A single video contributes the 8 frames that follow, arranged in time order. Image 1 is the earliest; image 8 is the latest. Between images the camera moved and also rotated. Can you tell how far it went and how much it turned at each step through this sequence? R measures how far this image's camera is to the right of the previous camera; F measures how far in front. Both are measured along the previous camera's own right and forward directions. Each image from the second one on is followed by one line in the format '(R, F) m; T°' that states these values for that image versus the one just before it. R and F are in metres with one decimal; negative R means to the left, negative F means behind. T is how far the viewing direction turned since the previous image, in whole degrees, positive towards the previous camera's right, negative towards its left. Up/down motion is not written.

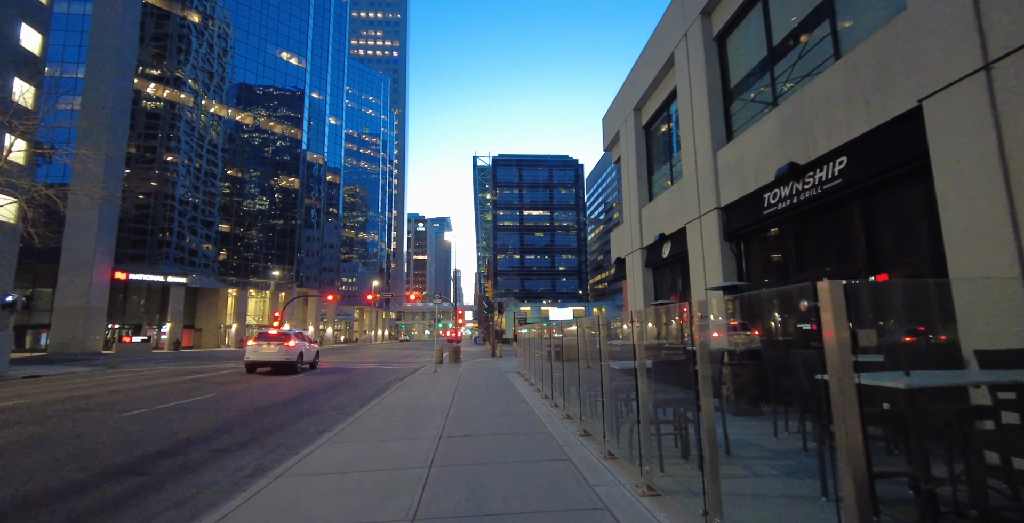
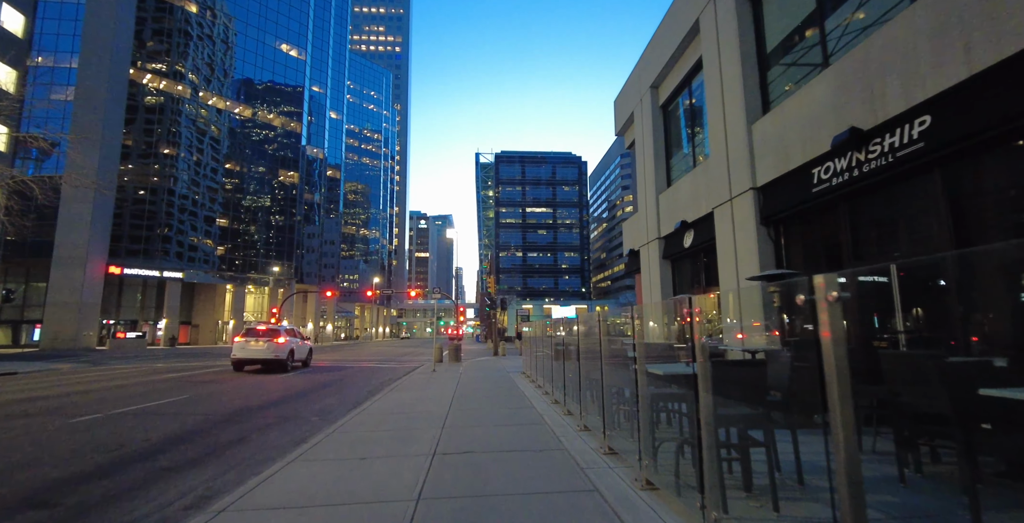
(-0.1, +1.2) m; 0°
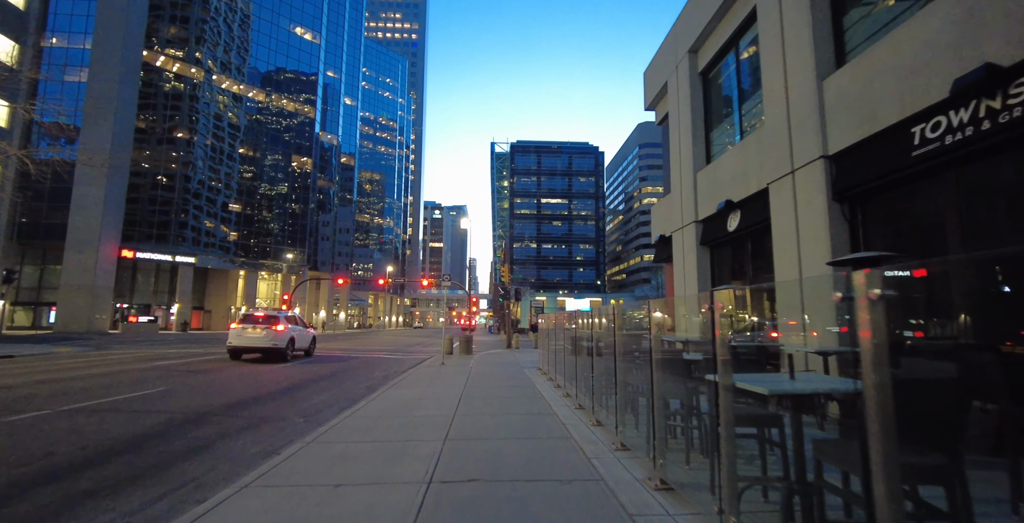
(-0.1, +1.4) m; -2°
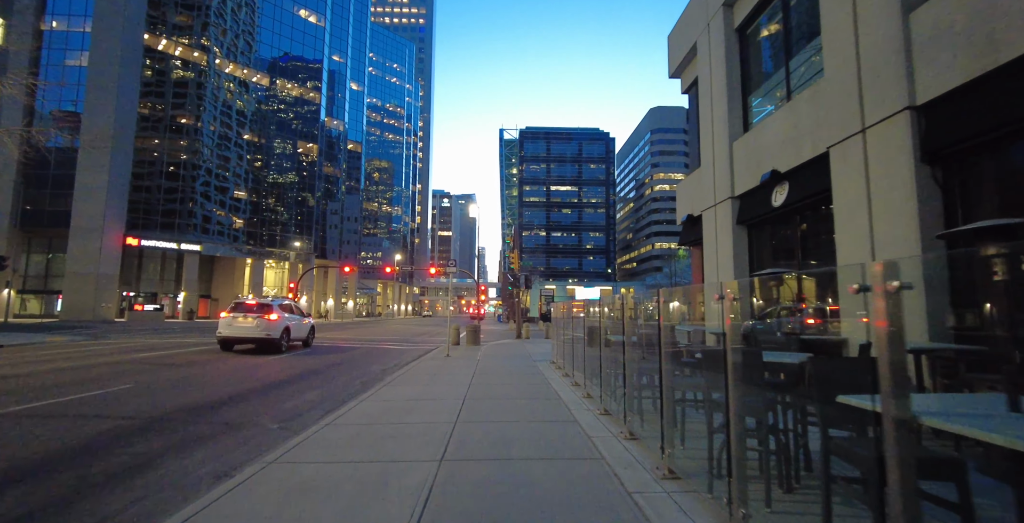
(-0.1, +1.3) m; -1°
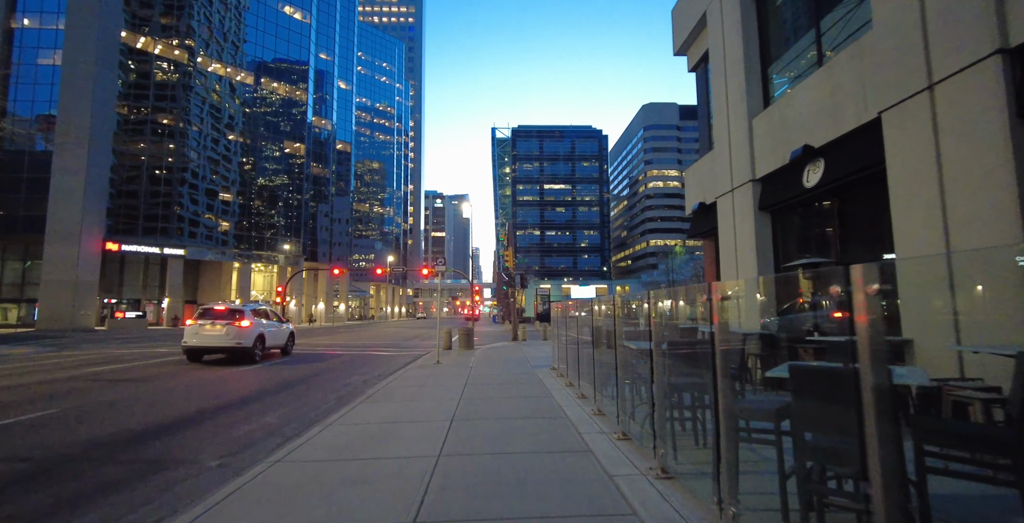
(0.0, +1.3) m; +1°
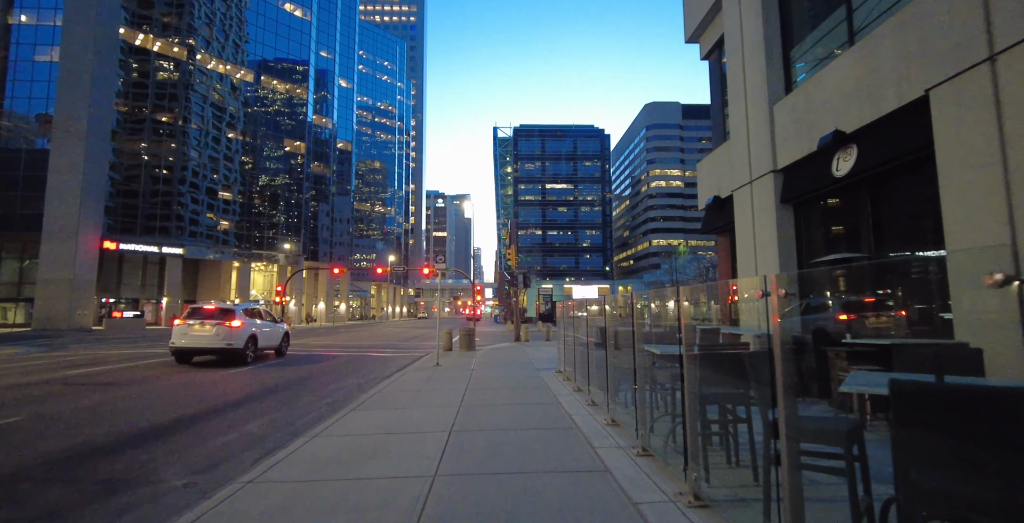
(-0.1, +0.6) m; 0°
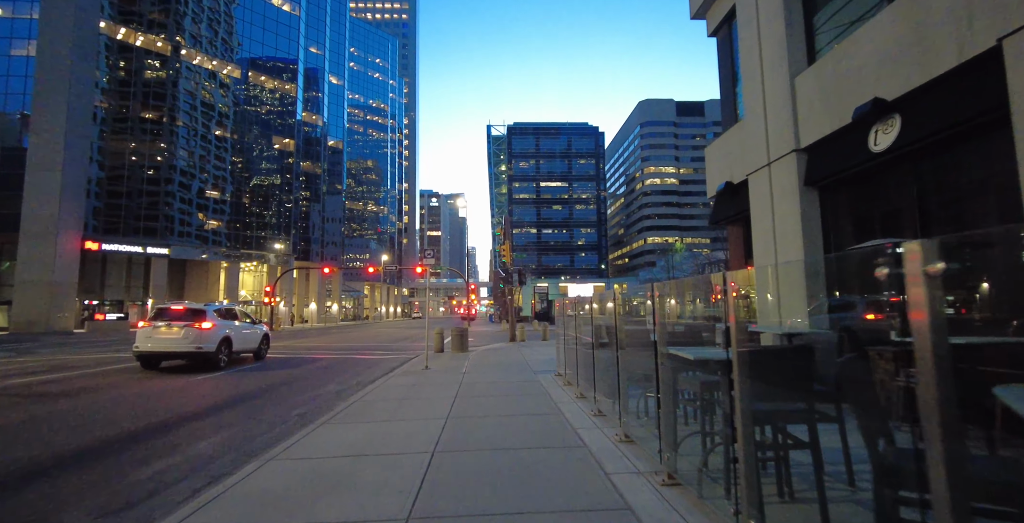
(0.0, +1.0) m; +1°
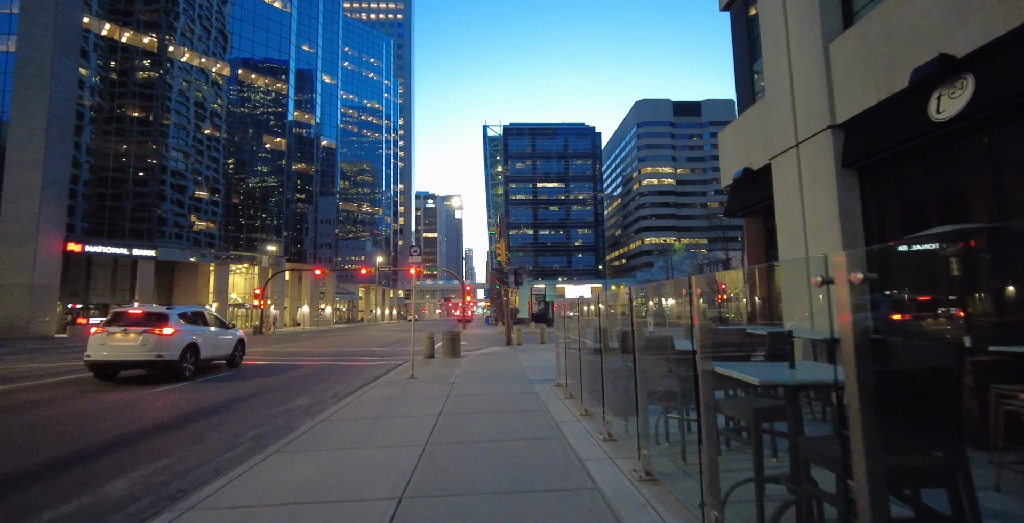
(+0.1, +1.1) m; 0°
